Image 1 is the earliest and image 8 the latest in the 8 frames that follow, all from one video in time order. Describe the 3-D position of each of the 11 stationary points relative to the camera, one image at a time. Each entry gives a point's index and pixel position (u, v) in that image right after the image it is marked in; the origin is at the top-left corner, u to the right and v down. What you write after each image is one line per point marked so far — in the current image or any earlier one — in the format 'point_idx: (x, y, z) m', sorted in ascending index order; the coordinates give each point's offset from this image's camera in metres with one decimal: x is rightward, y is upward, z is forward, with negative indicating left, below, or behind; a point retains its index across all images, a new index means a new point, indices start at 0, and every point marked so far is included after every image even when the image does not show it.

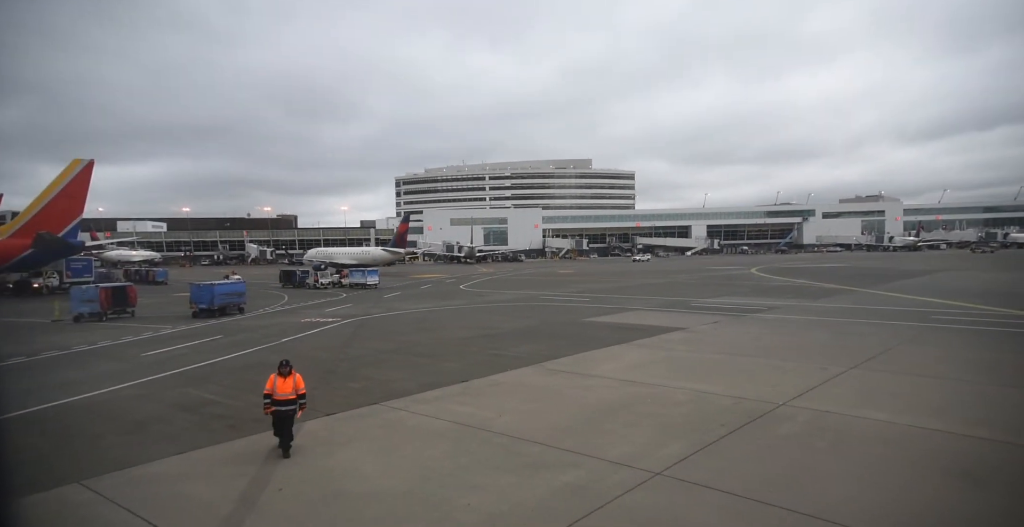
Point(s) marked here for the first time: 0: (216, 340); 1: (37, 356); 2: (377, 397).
0: (-8.9, -2.4, +18.2) m
1: (-12.6, -2.5, +15.8) m
2: (-2.5, -2.5, +11.3) m
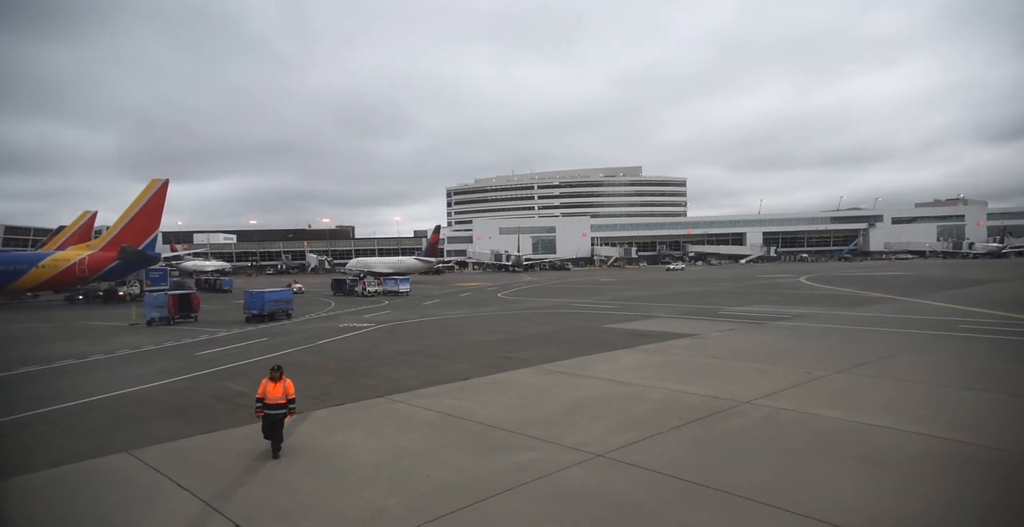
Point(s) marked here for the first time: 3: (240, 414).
0: (-8.5, -2.7, +20.6) m
1: (-12.5, -2.8, +18.5) m
2: (-2.8, -2.8, +13.1) m
3: (-5.2, -2.6, +11.2) m
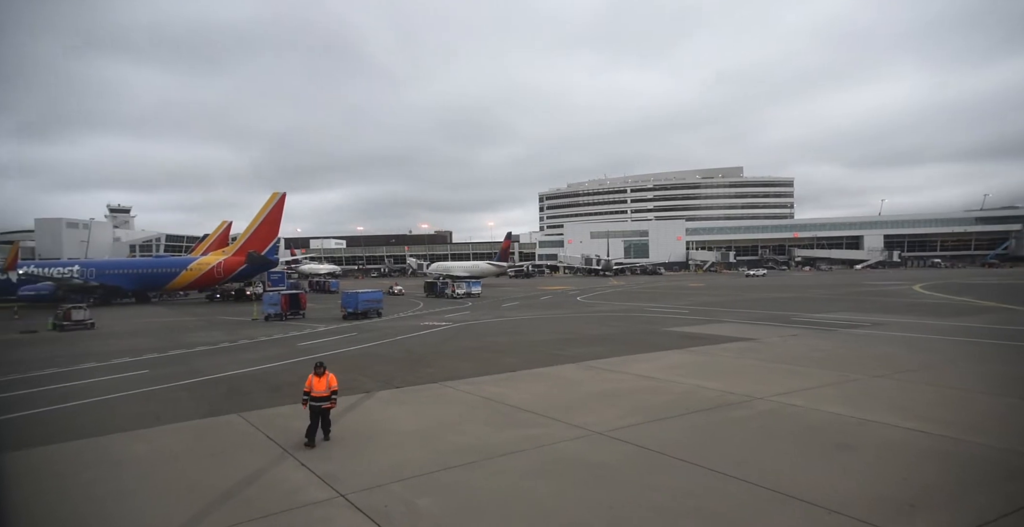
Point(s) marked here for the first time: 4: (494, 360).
0: (-6.4, -2.9, +23.9) m
1: (-10.6, -3.0, +22.5) m
2: (-2.0, -2.9, +15.6) m
3: (-4.6, -2.8, +14.1) m
4: (-0.5, -2.9, +18.3) m
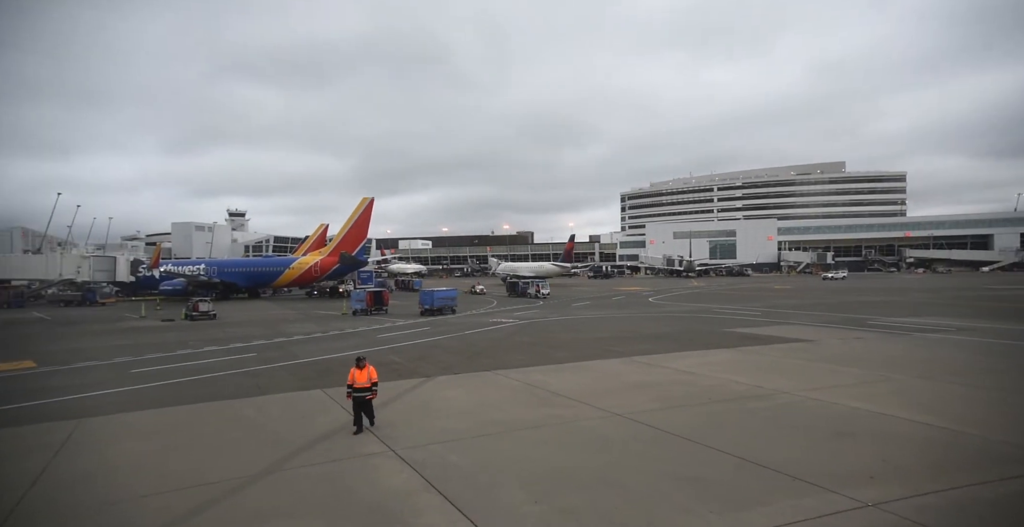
0: (-3.8, -2.9, +26.5) m
1: (-8.2, -3.0, +25.7) m
2: (-0.7, -3.0, +17.6) m
3: (-3.5, -2.8, +16.5) m
4: (+1.2, -3.0, +20.2) m
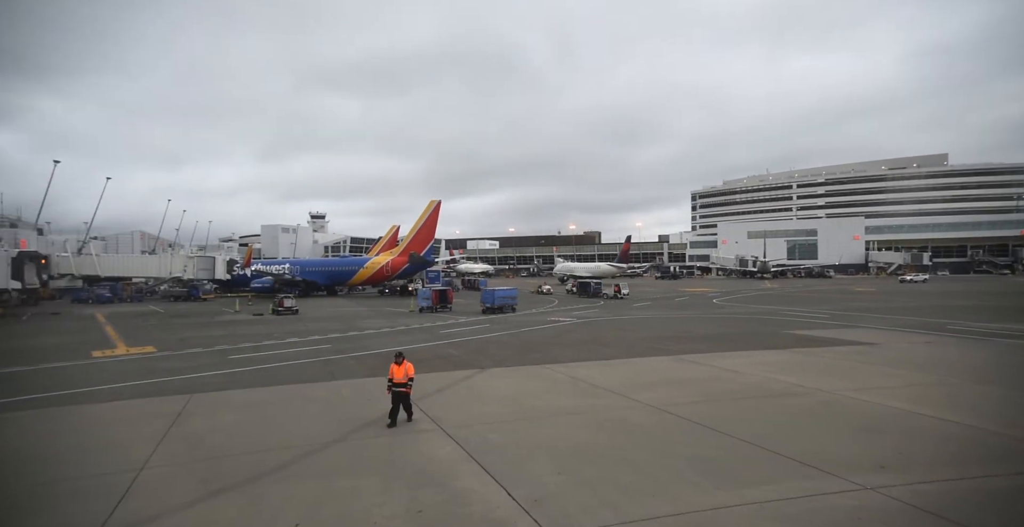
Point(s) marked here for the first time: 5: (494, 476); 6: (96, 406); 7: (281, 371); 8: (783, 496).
0: (-1.2, -3.0, +28.0) m
1: (-5.7, -3.0, +27.8) m
2: (+0.9, -3.0, +18.9) m
3: (-2.1, -2.9, +18.1) m
4: (+3.0, -3.0, +21.2) m
5: (-0.3, -3.0, +8.5) m
6: (-8.2, -2.8, +12.1) m
7: (-6.4, -3.0, +16.7) m
8: (+3.5, -3.0, +7.9) m
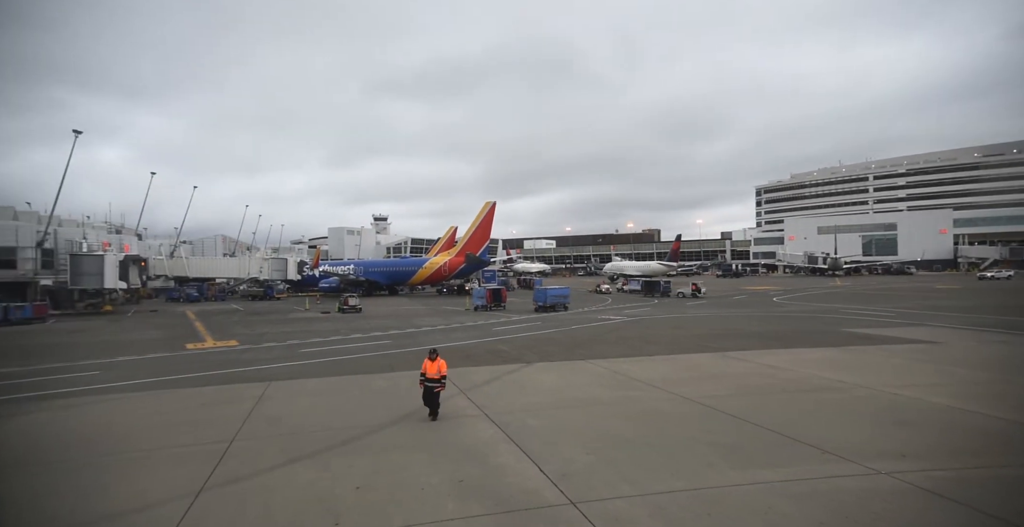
0: (+1.2, -2.9, +29.1) m
1: (-3.2, -3.0, +29.2) m
2: (+2.4, -3.0, +19.8) m
3: (-0.6, -2.9, +19.3) m
4: (+4.7, -3.0, +21.8) m
5: (+0.3, -3.0, +9.5) m
6: (-7.3, -2.9, +13.9) m
7: (-5.0, -3.0, +18.3) m
8: (+4.0, -3.0, +8.6) m
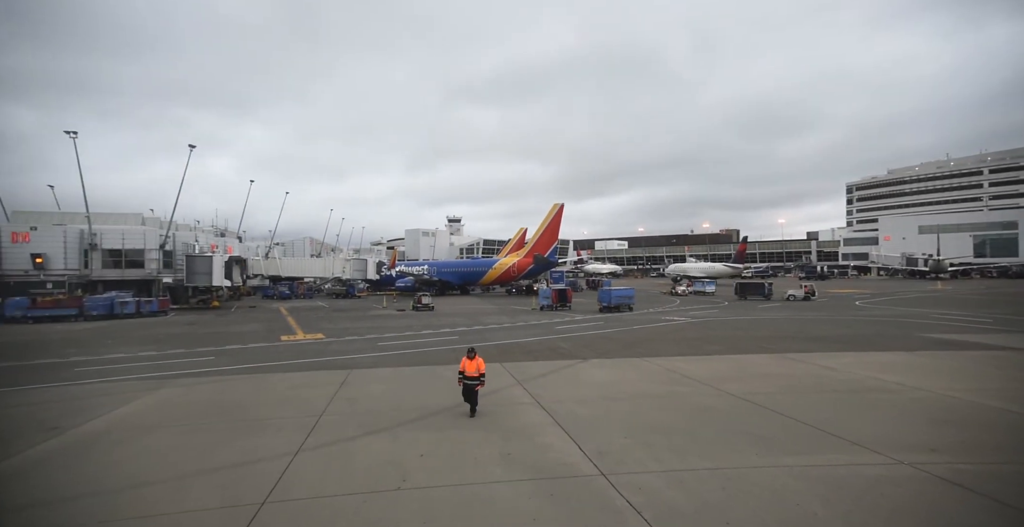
0: (+4.4, -3.0, +29.9) m
1: (0.0, -3.1, +30.6) m
2: (+4.4, -3.1, +20.5) m
3: (+1.4, -2.9, +20.4) m
4: (+7.0, -3.1, +22.3) m
5: (+1.1, -3.0, +10.6) m
6: (-6.0, -2.9, +15.9) m
7: (-3.1, -3.1, +20.0) m
8: (+4.6, -3.0, +9.2) m
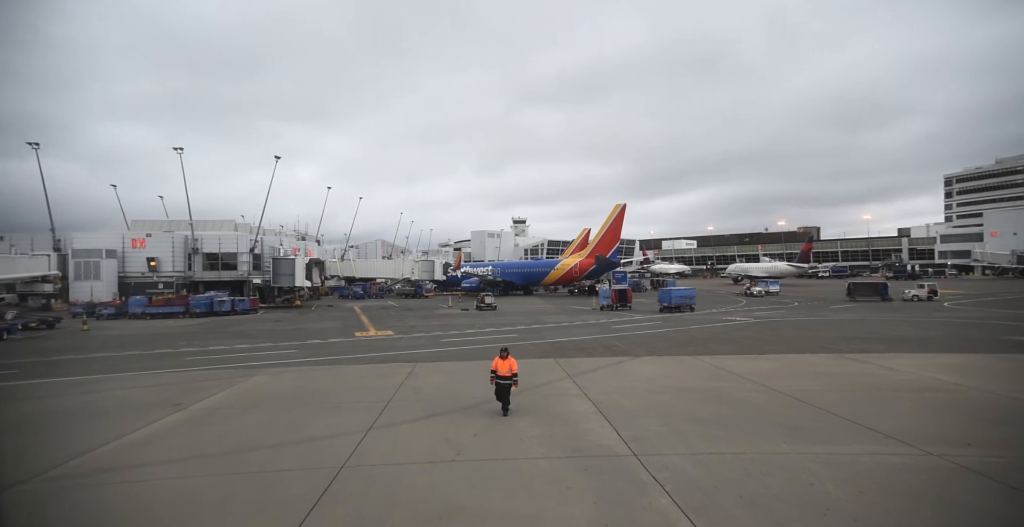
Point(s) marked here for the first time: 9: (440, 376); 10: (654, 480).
0: (+7.4, -3.0, +30.3) m
1: (+3.1, -3.1, +31.5) m
2: (+6.4, -3.1, +20.9) m
3: (+3.4, -2.9, +21.2) m
4: (+9.1, -3.1, +22.4) m
5: (+1.9, -3.1, +11.5) m
6: (-4.5, -3.0, +17.5) m
7: (-1.2, -3.1, +21.3) m
8: (+5.3, -3.1, +9.7) m
9: (-2.0, -3.1, +16.4) m
10: (+2.1, -3.2, +8.8) m
